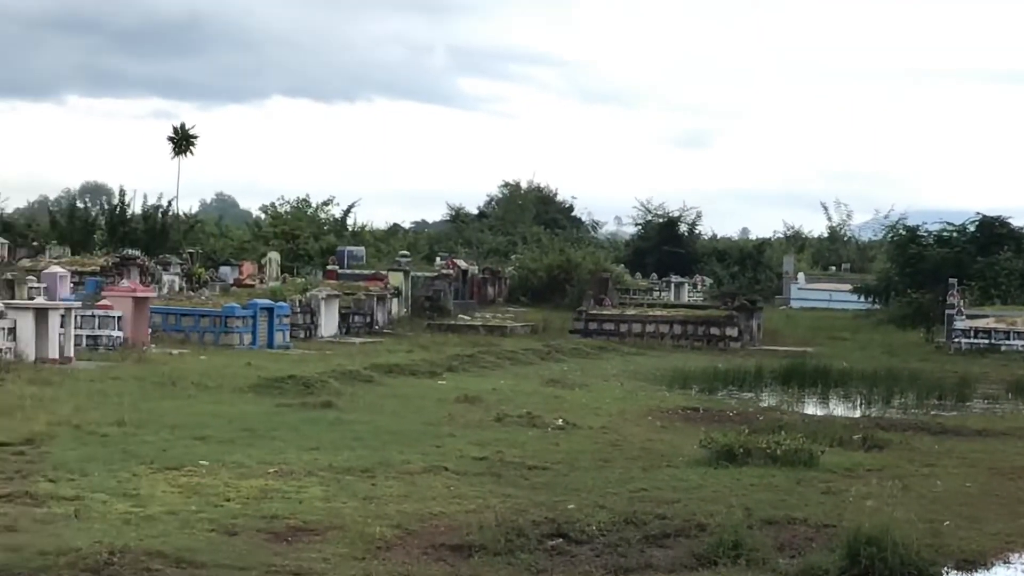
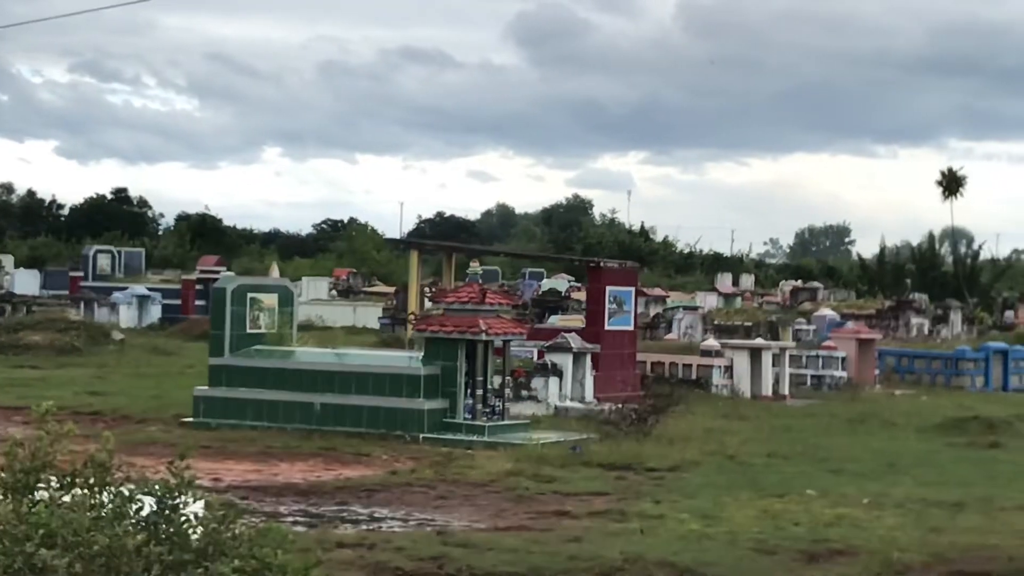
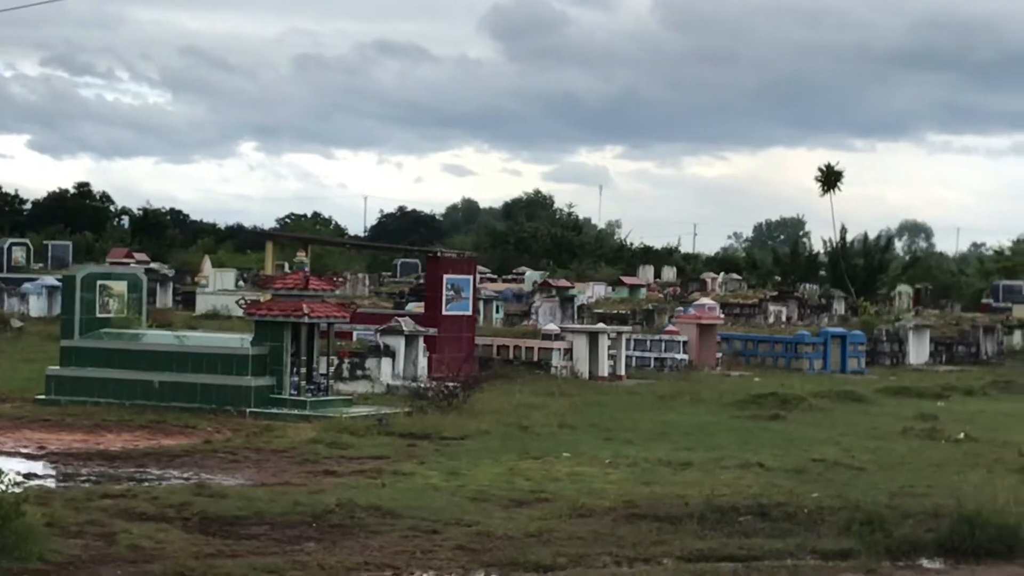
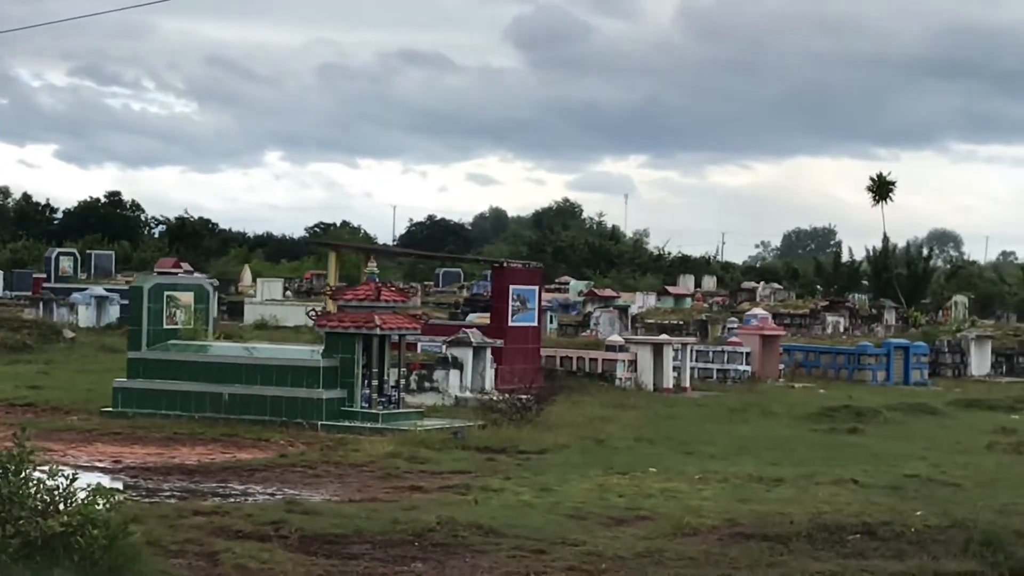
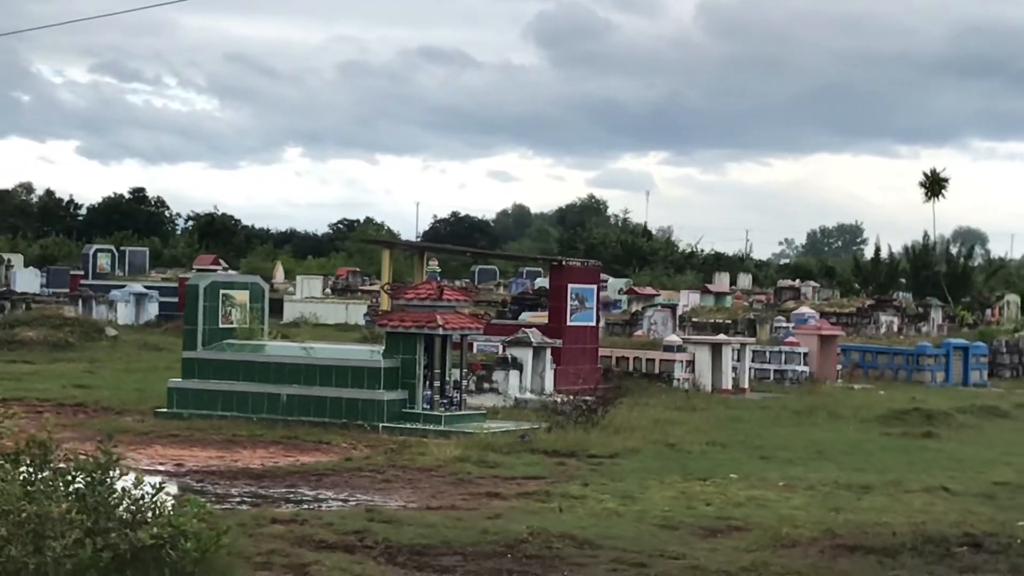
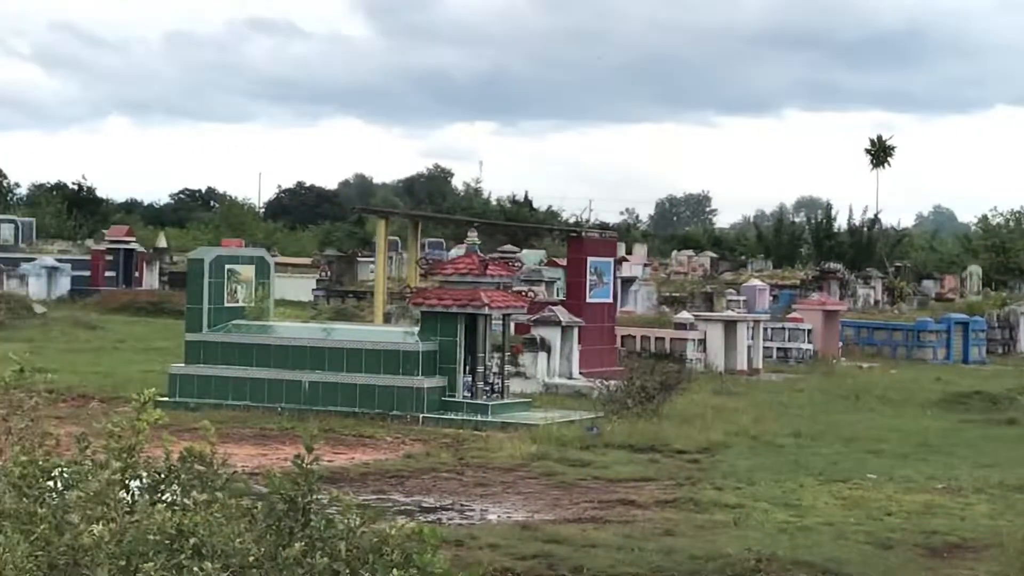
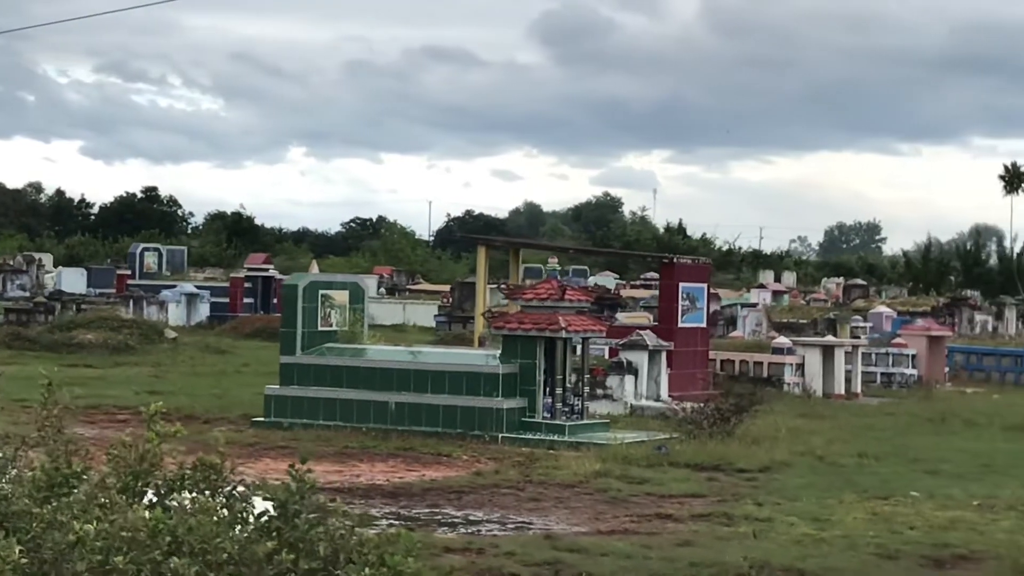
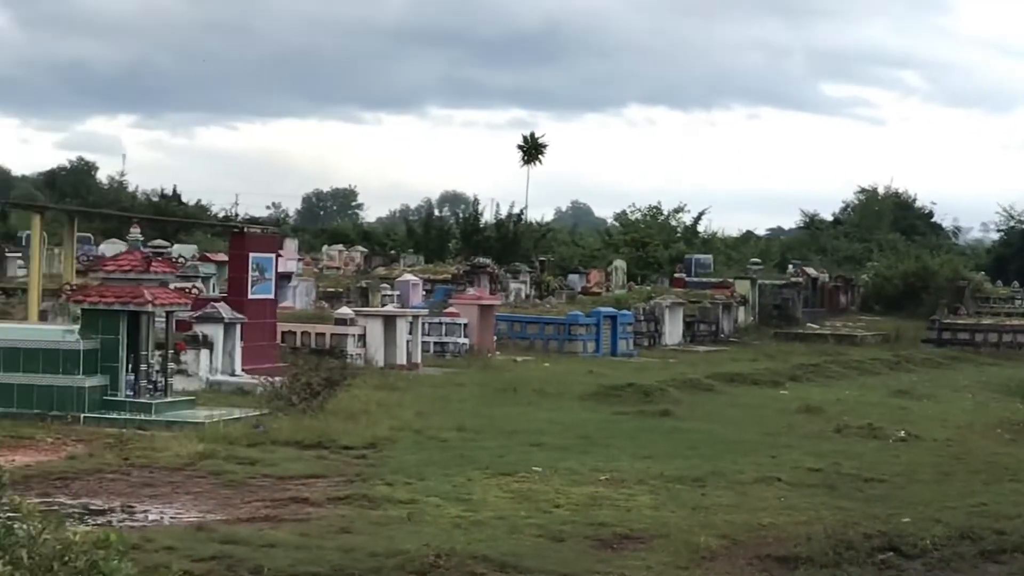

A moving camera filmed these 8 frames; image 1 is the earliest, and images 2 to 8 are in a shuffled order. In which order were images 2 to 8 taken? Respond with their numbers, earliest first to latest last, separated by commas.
8, 6, 7, 2, 5, 4, 3
